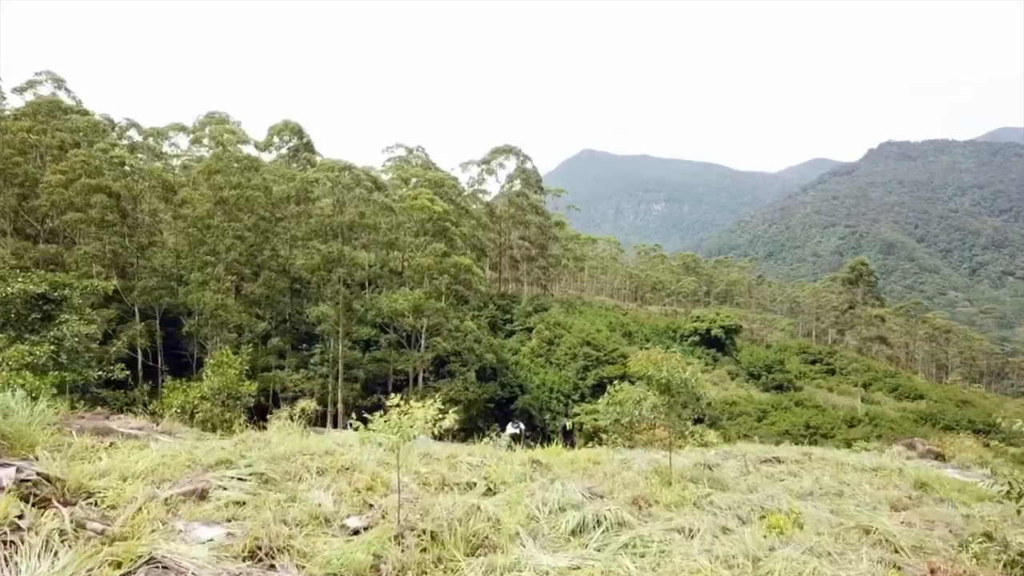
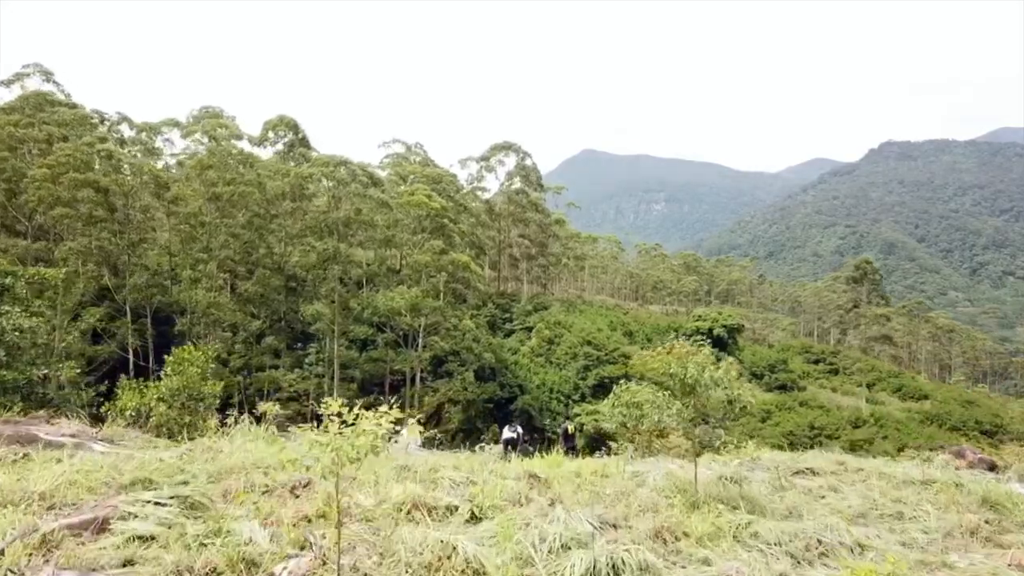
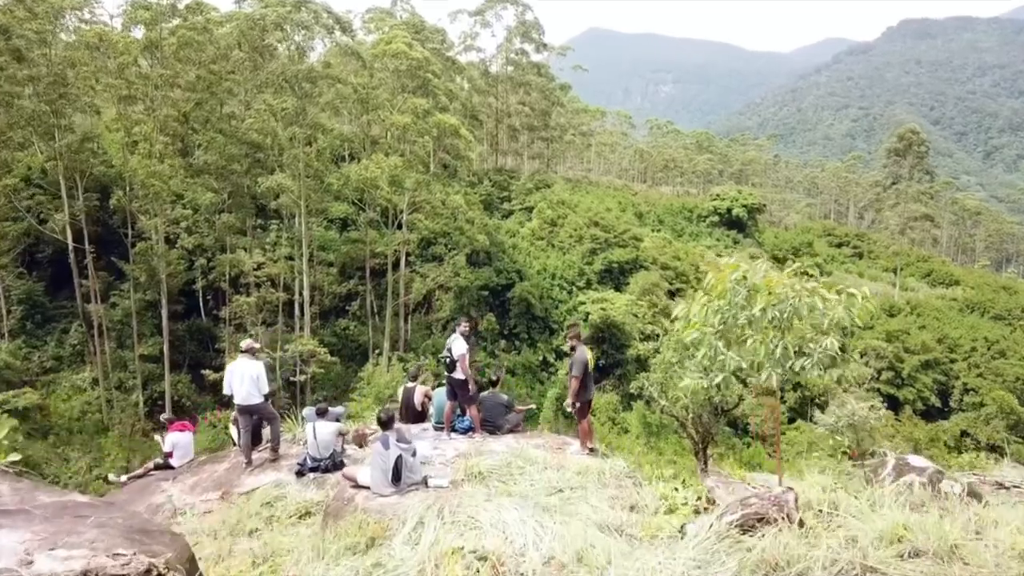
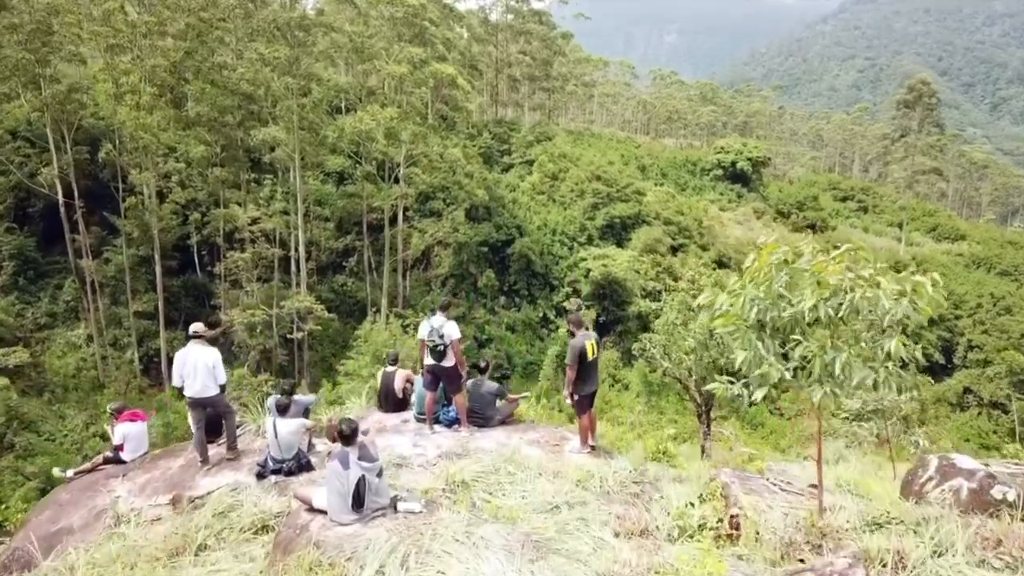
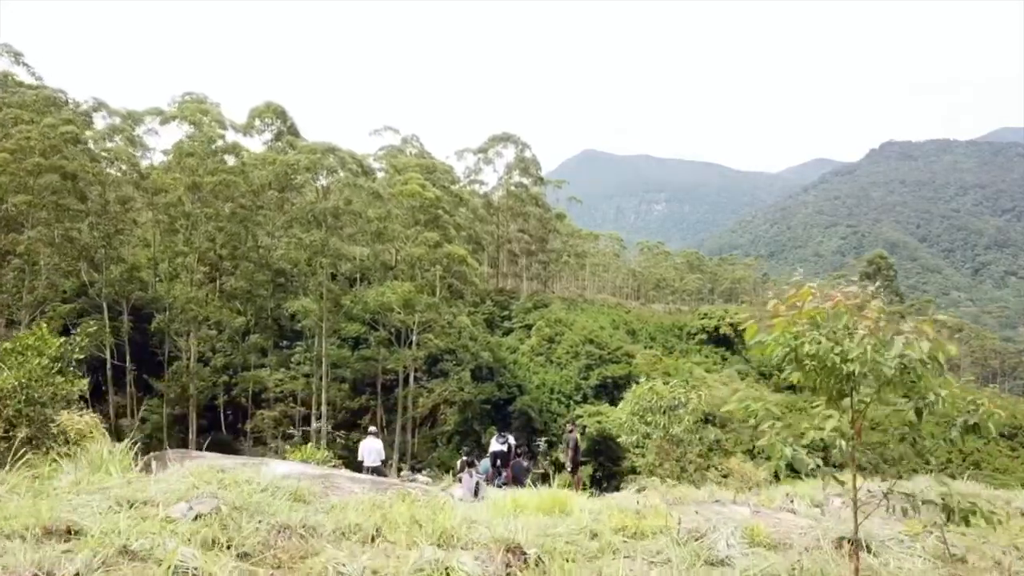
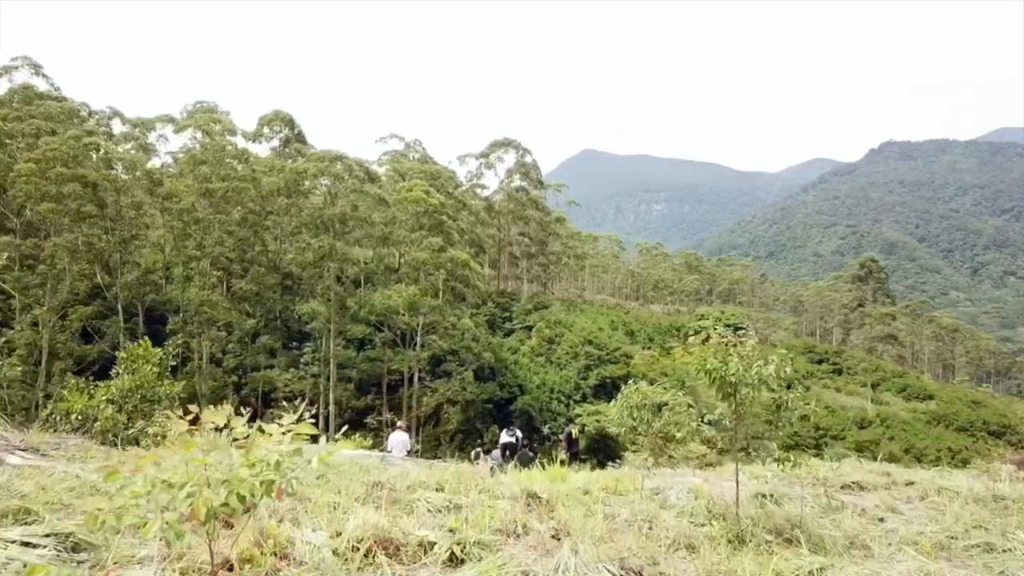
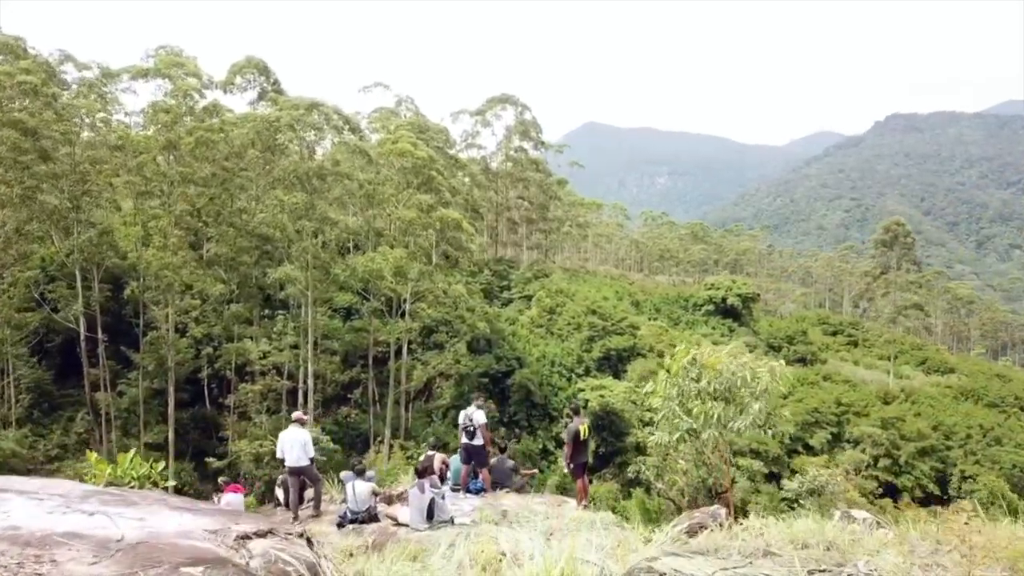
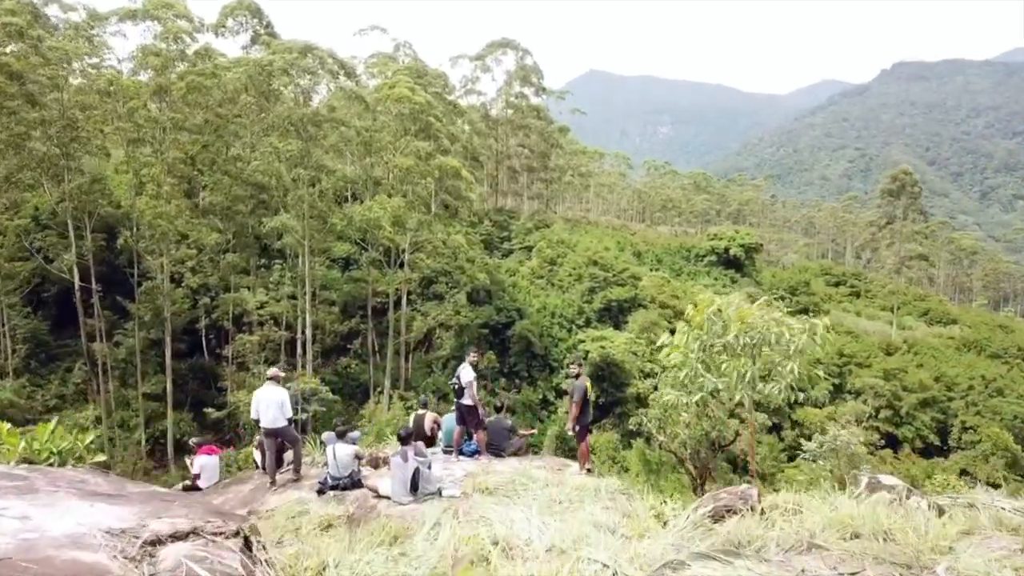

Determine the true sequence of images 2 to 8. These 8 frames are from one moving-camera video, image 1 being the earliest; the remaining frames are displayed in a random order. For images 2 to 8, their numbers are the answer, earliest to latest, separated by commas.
2, 6, 5, 7, 8, 3, 4
